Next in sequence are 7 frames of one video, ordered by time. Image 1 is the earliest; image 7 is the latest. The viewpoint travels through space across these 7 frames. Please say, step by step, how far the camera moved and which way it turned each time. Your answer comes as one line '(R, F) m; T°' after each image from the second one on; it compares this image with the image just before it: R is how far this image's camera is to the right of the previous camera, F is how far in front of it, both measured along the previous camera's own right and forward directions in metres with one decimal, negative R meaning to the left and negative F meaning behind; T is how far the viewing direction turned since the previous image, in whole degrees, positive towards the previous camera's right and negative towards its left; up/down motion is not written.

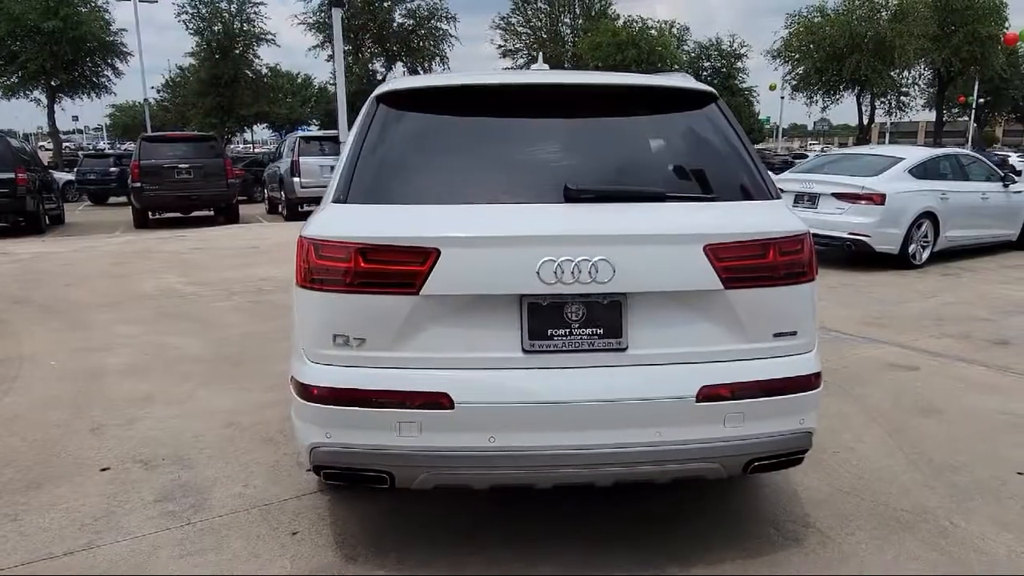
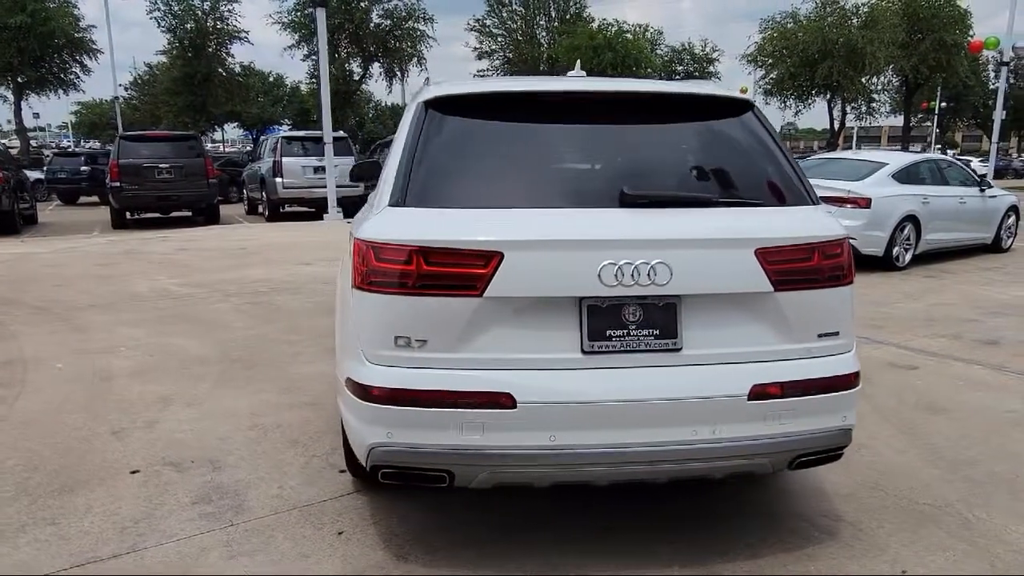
(-0.3, -0.1) m; +2°
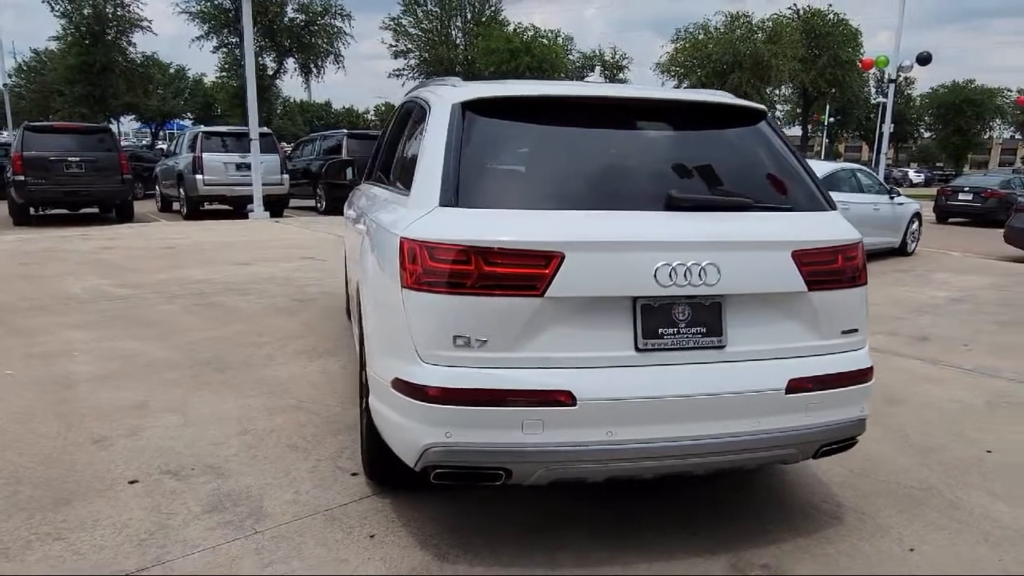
(-0.5, 0.0) m; +7°
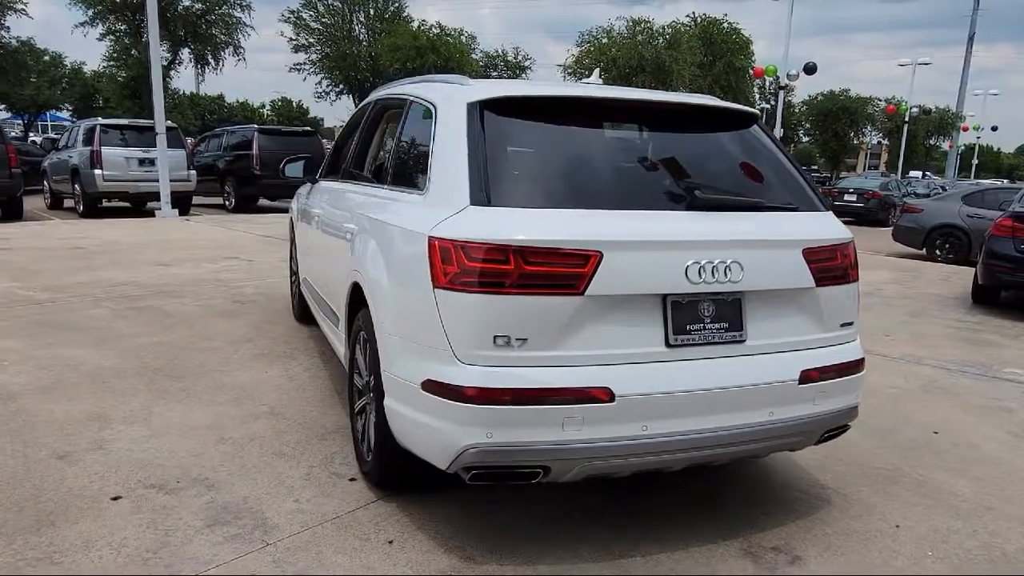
(-0.5, 0.0) m; +8°
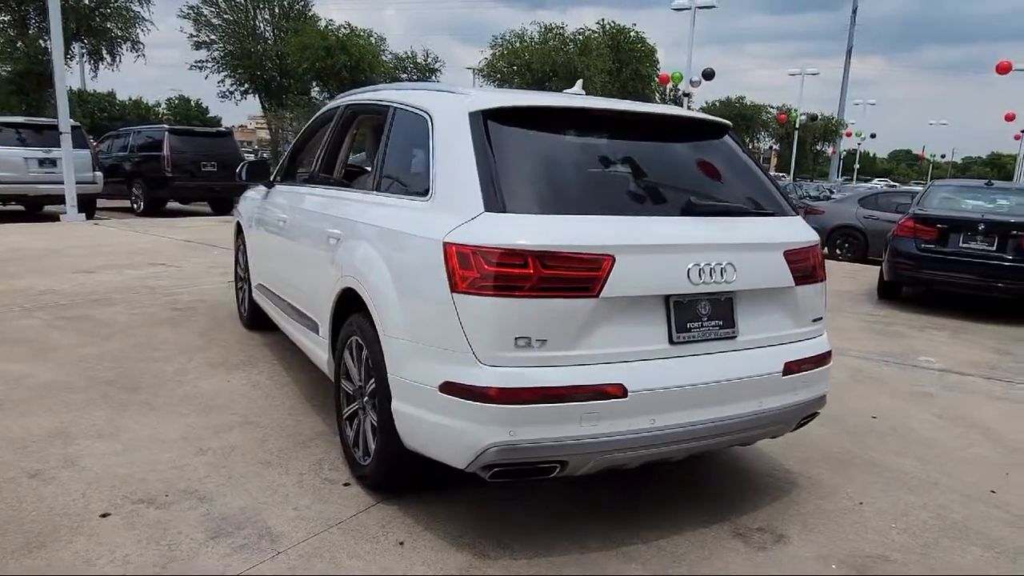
(-0.4, -0.1) m; +7°
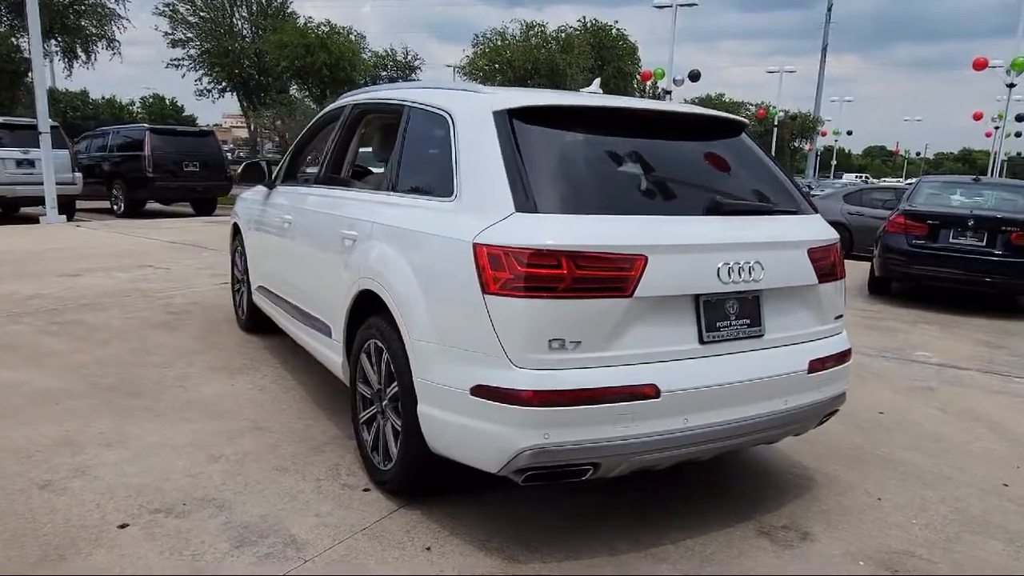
(-0.2, 0.0) m; +2°
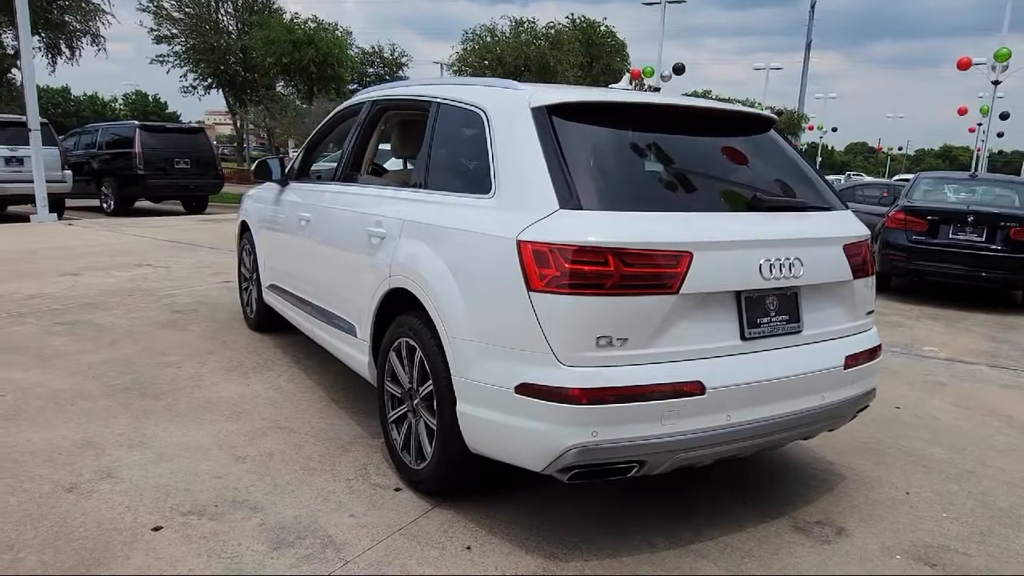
(-0.2, 0.0) m; +1°
